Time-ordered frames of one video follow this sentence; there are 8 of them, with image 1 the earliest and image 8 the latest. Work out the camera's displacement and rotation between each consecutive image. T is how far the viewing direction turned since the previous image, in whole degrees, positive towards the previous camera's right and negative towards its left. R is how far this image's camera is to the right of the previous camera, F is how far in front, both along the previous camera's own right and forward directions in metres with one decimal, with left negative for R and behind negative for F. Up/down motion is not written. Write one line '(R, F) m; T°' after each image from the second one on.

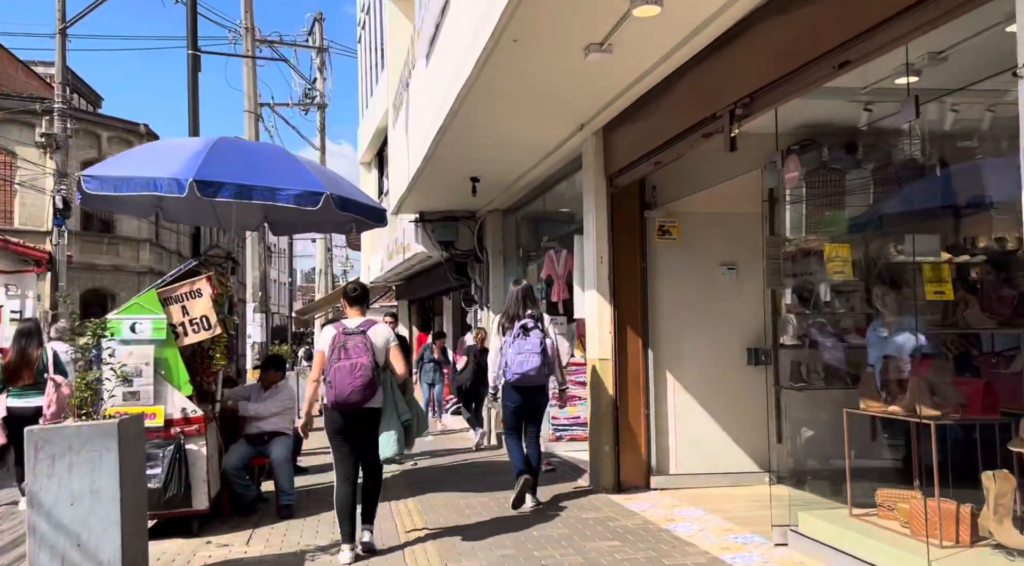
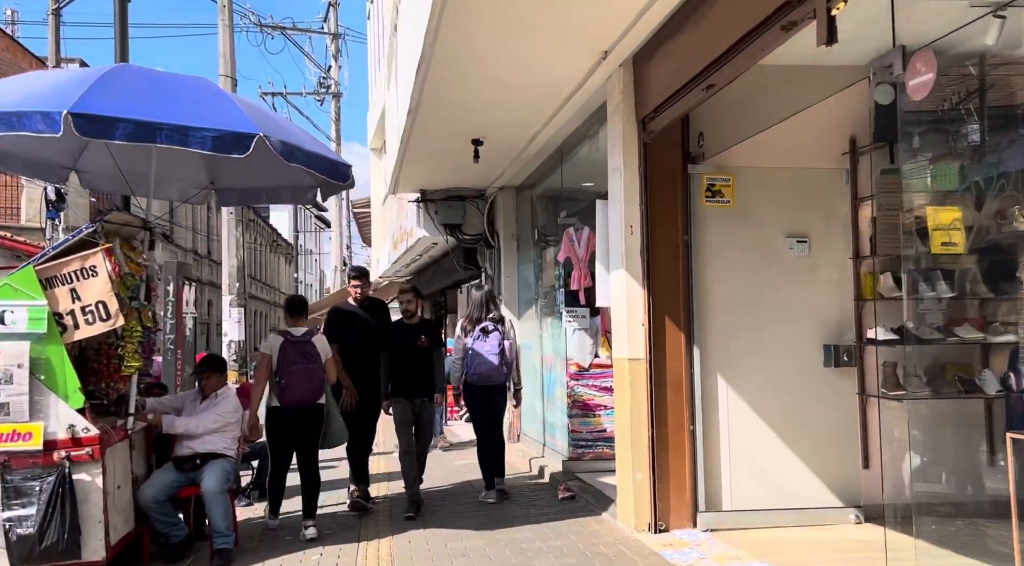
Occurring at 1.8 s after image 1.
(+0.2, +1.6) m; -2°
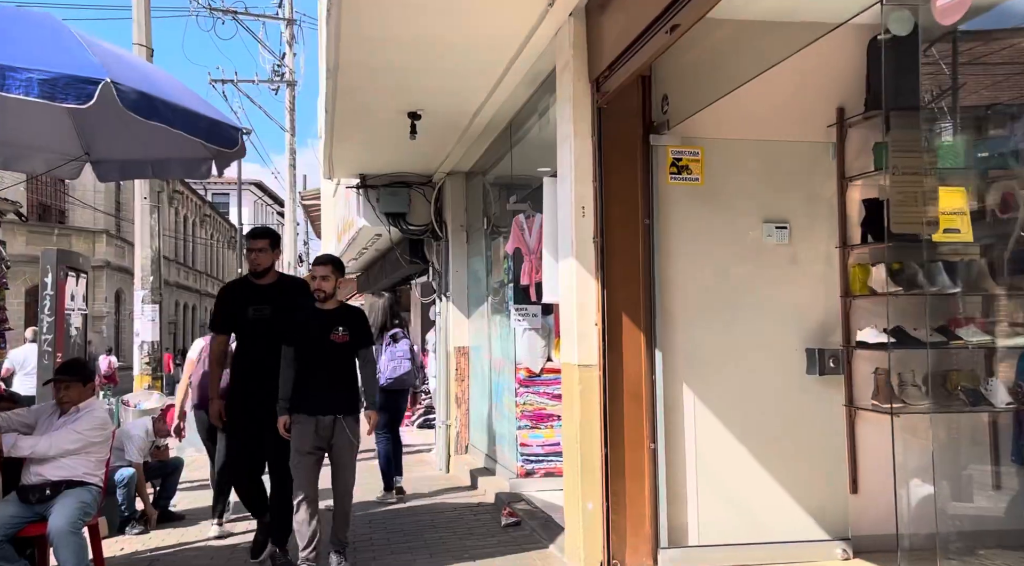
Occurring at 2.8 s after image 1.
(+0.2, +0.9) m; +2°
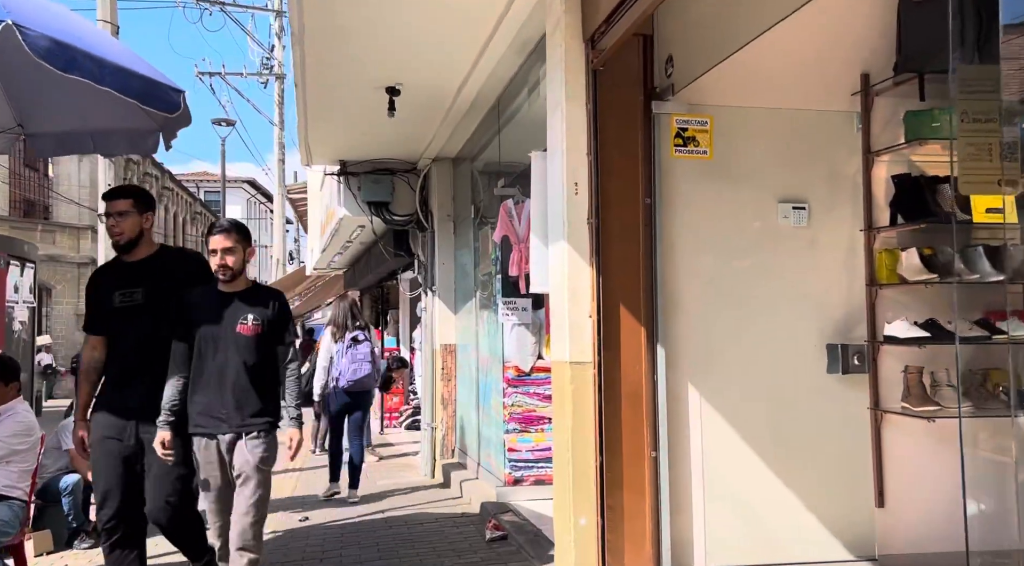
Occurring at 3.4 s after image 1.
(+0.1, +0.6) m; 0°
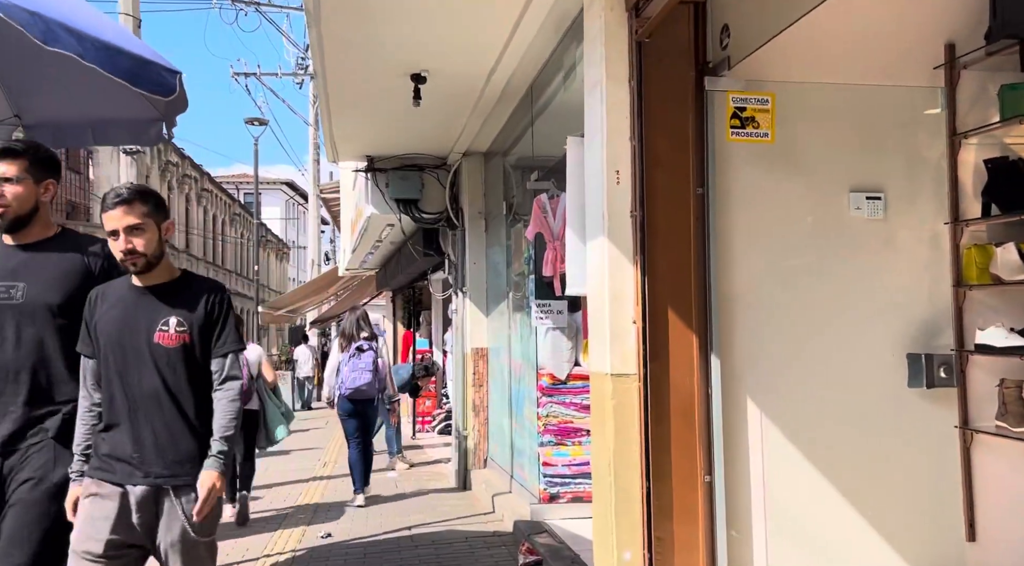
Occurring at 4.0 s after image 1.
(0.0, +0.5) m; -2°
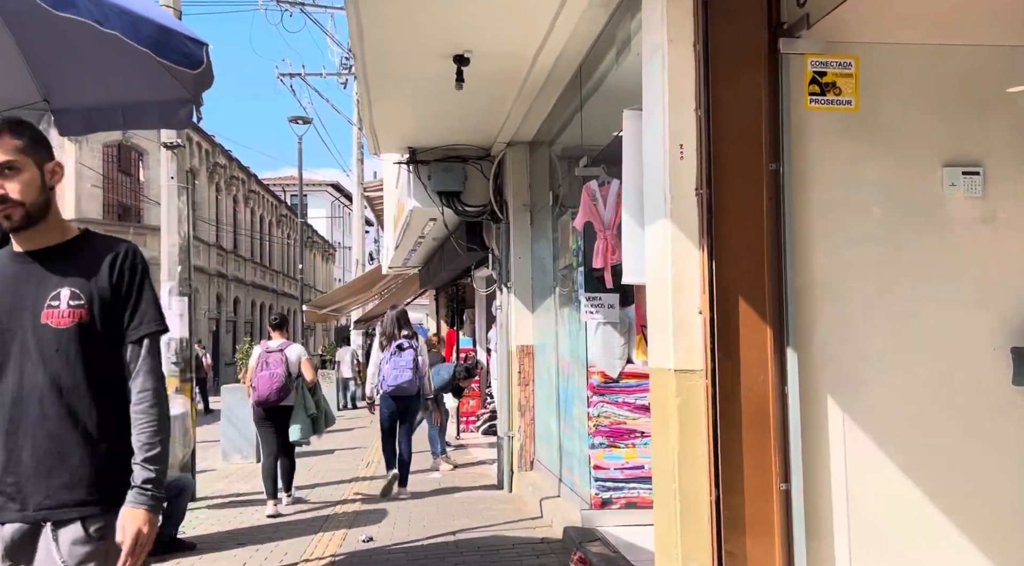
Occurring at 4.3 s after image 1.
(0.0, +0.3) m; -3°
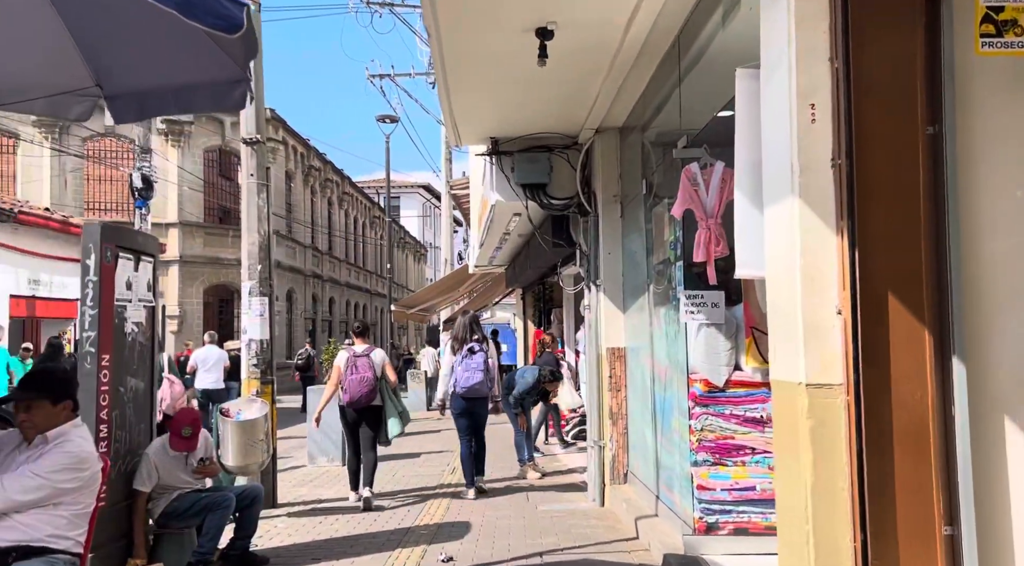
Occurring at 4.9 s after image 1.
(0.0, +0.6) m; -6°
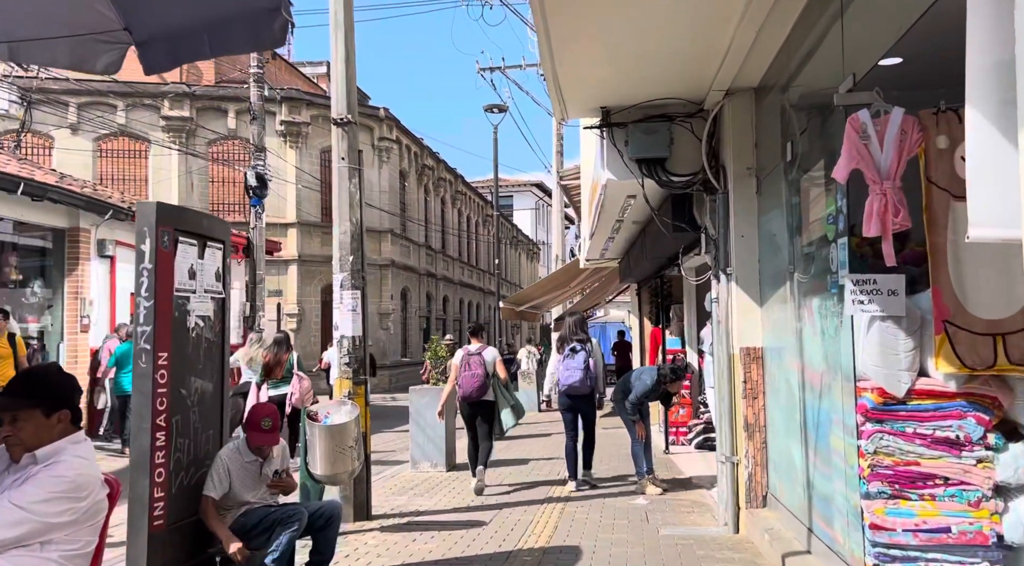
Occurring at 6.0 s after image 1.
(0.0, +1.0) m; -7°
